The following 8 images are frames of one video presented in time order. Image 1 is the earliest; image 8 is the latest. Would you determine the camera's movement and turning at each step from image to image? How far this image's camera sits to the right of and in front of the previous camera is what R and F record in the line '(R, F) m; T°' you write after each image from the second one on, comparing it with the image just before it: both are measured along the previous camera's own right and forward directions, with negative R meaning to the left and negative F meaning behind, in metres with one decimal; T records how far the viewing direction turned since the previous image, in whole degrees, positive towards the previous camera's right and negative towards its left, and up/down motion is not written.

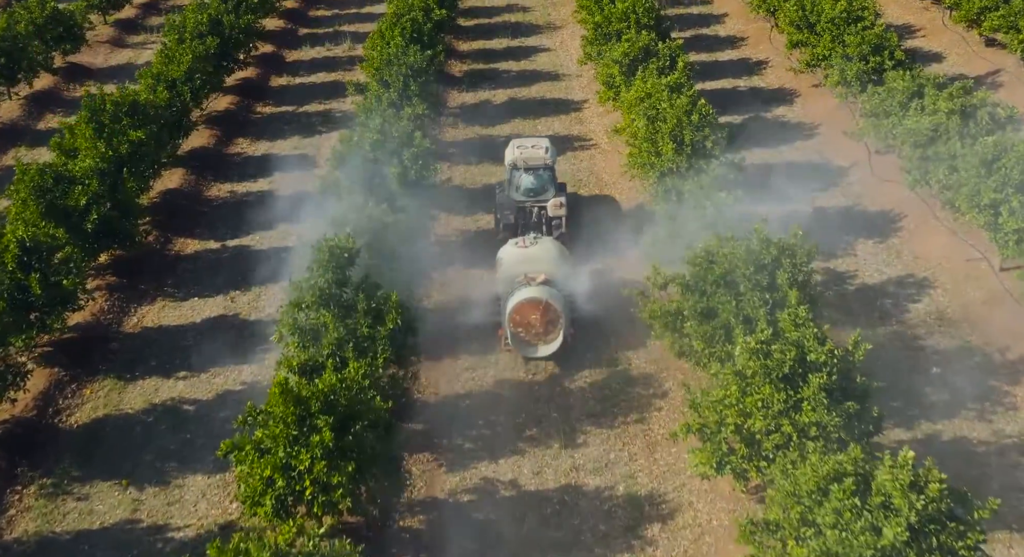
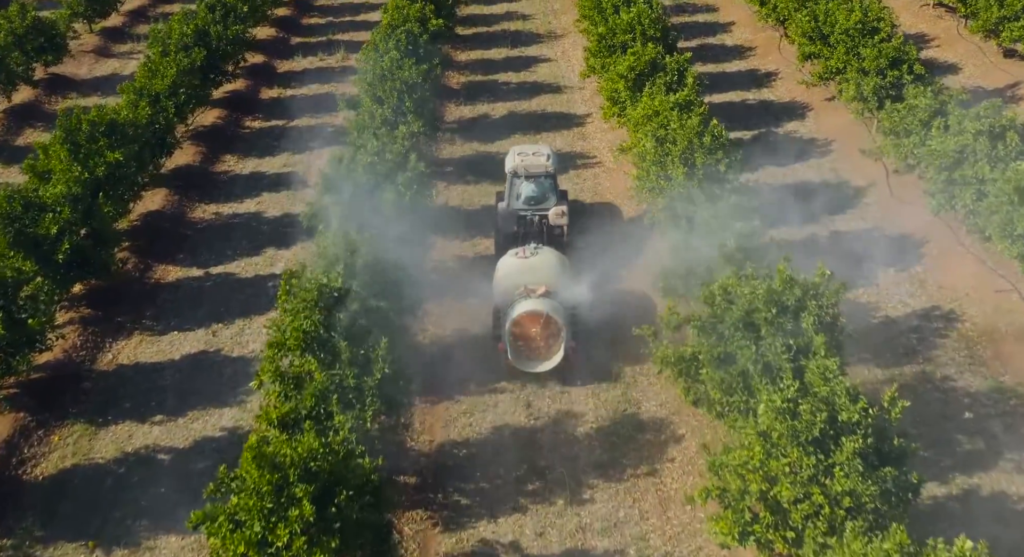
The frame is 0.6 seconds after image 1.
(0.0, +2.2) m; 0°
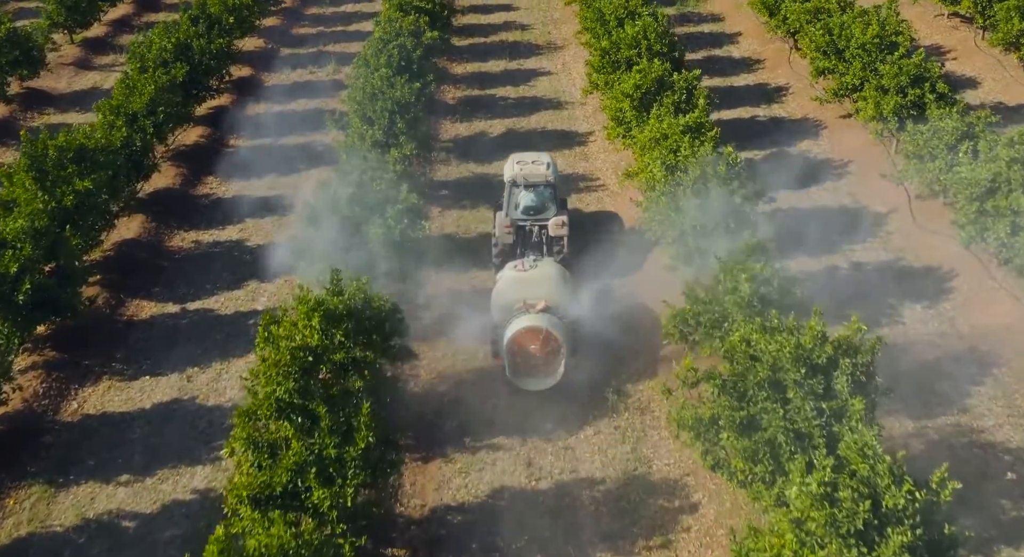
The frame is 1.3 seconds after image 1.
(0.0, +2.5) m; 0°
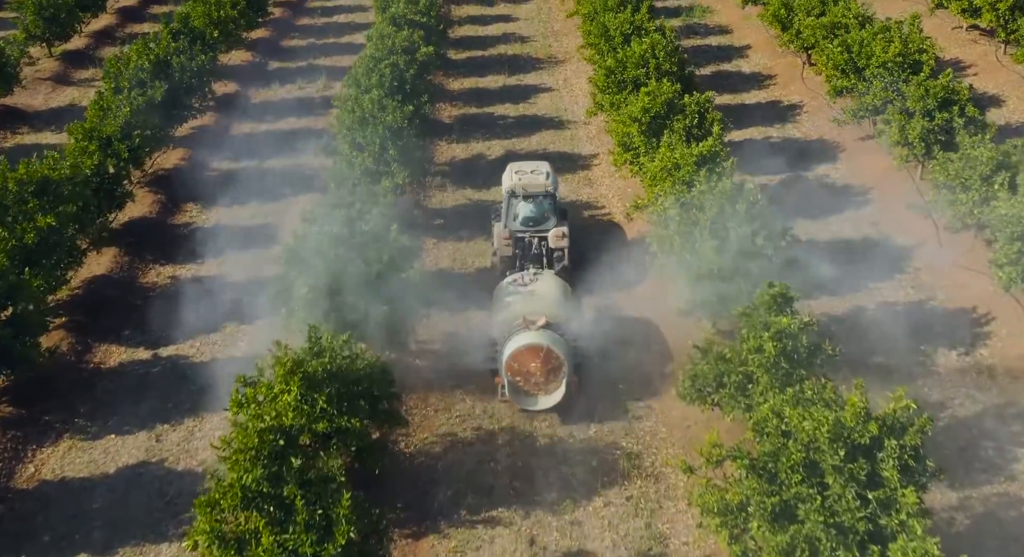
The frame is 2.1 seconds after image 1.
(-0.1, +2.7) m; 0°
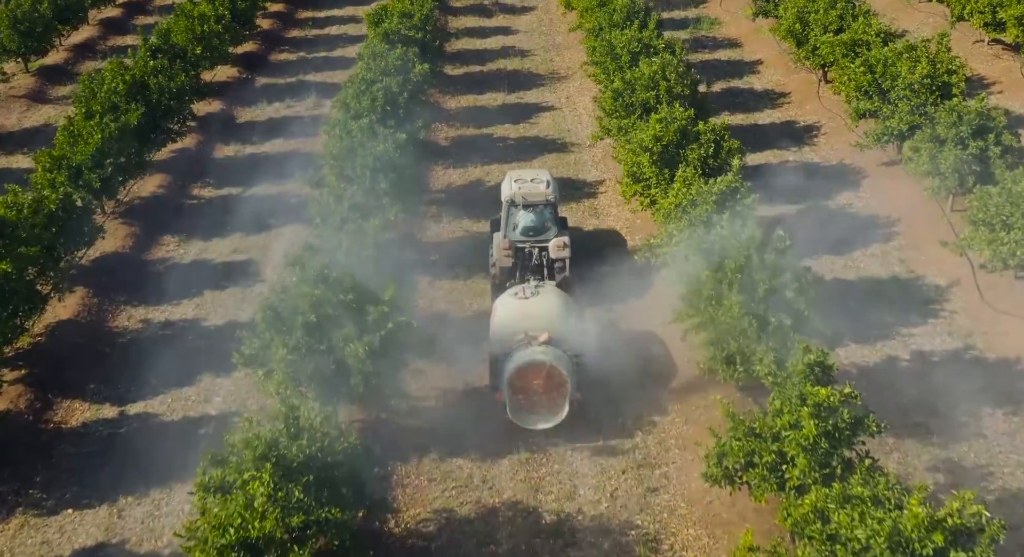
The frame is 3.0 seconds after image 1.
(-0.1, +2.8) m; 0°
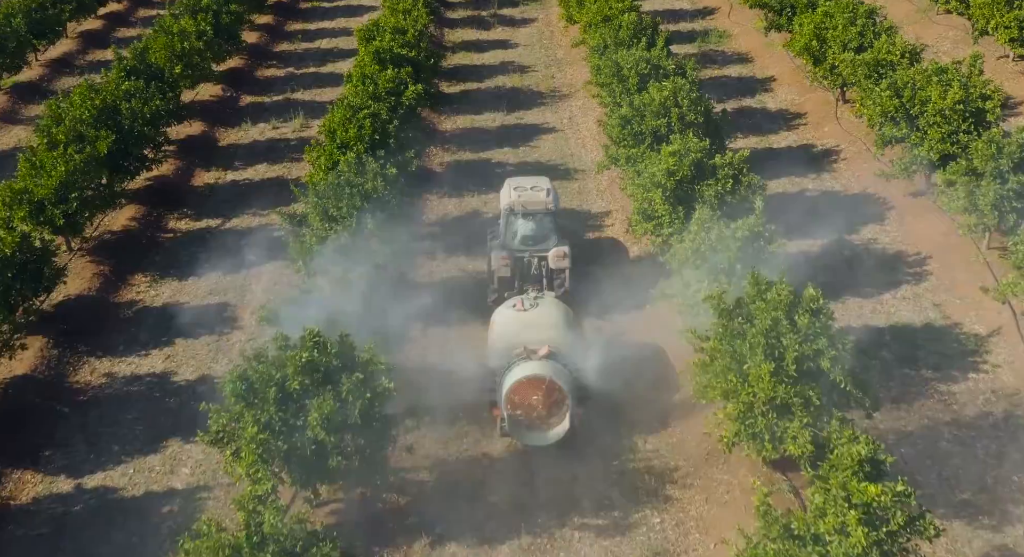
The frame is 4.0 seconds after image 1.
(0.0, +2.9) m; 0°
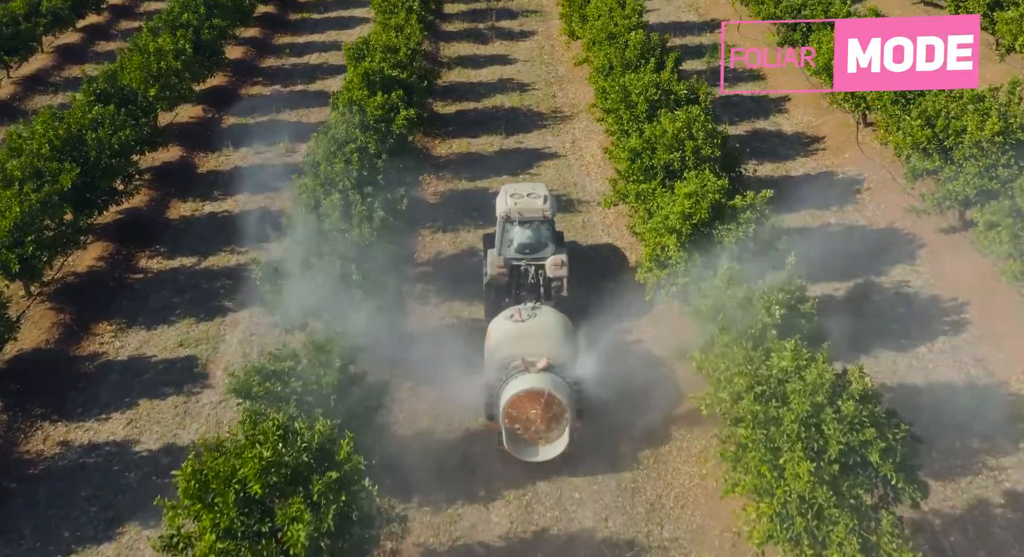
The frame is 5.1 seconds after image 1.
(0.0, +3.0) m; 0°
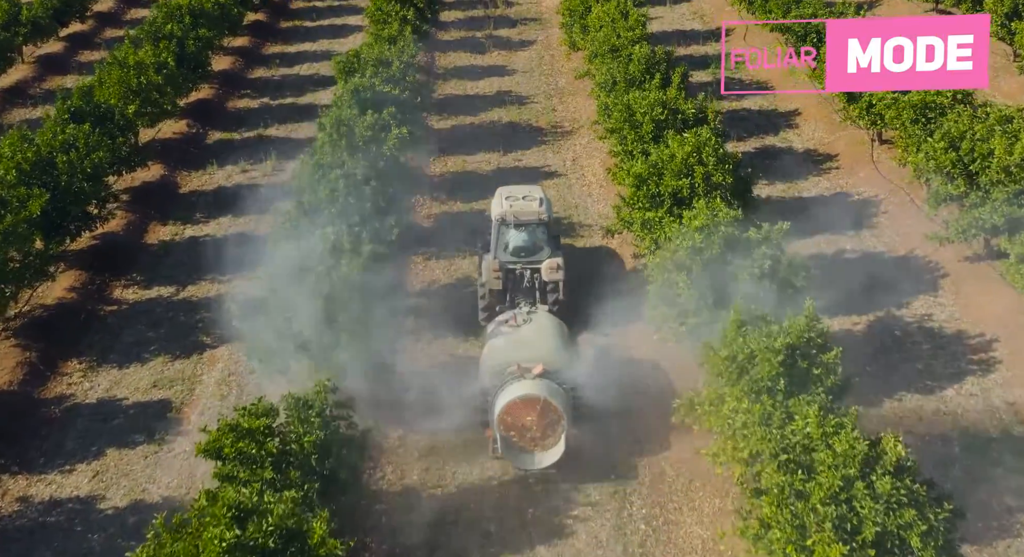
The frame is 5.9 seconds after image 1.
(0.0, +2.1) m; 0°
